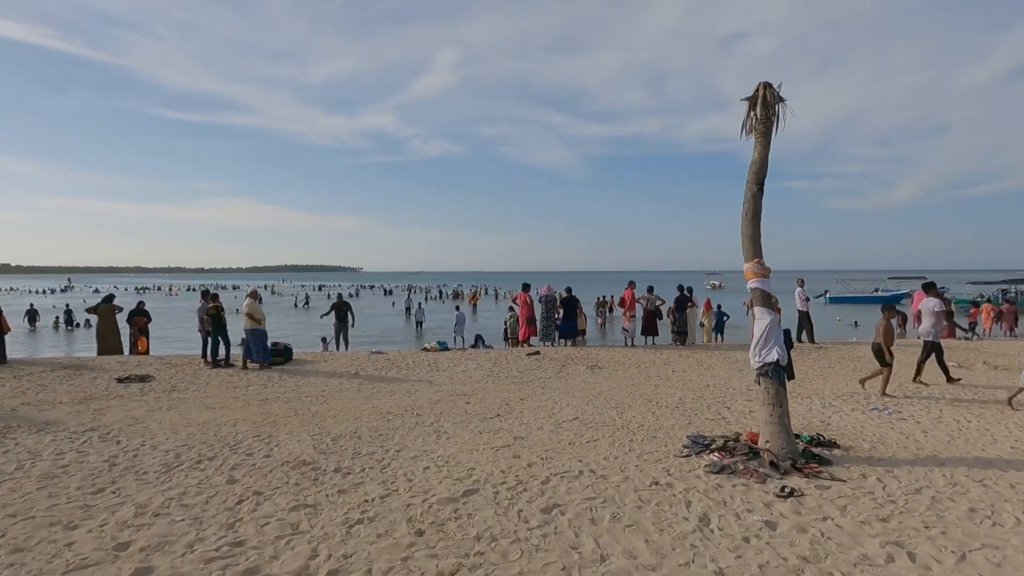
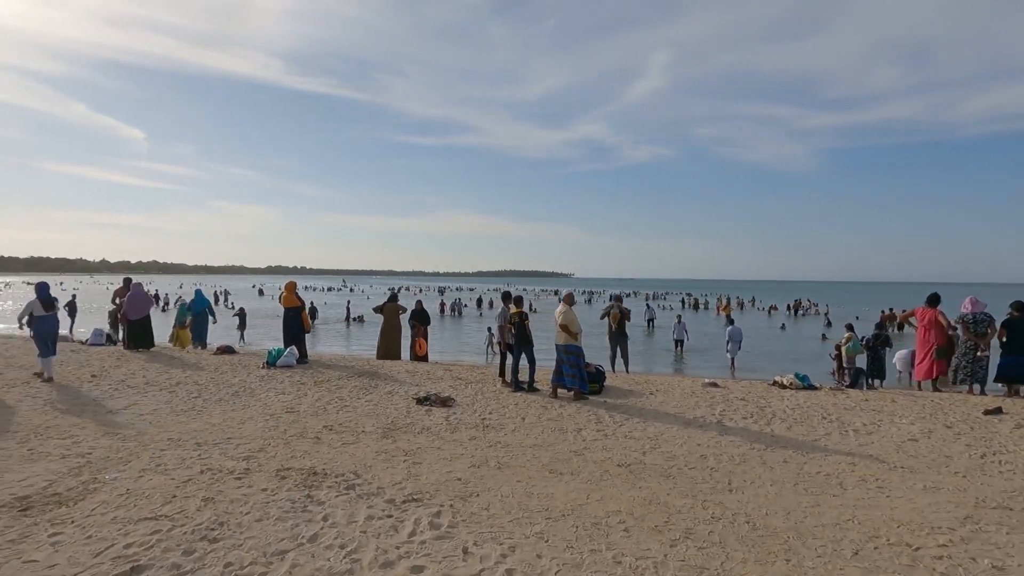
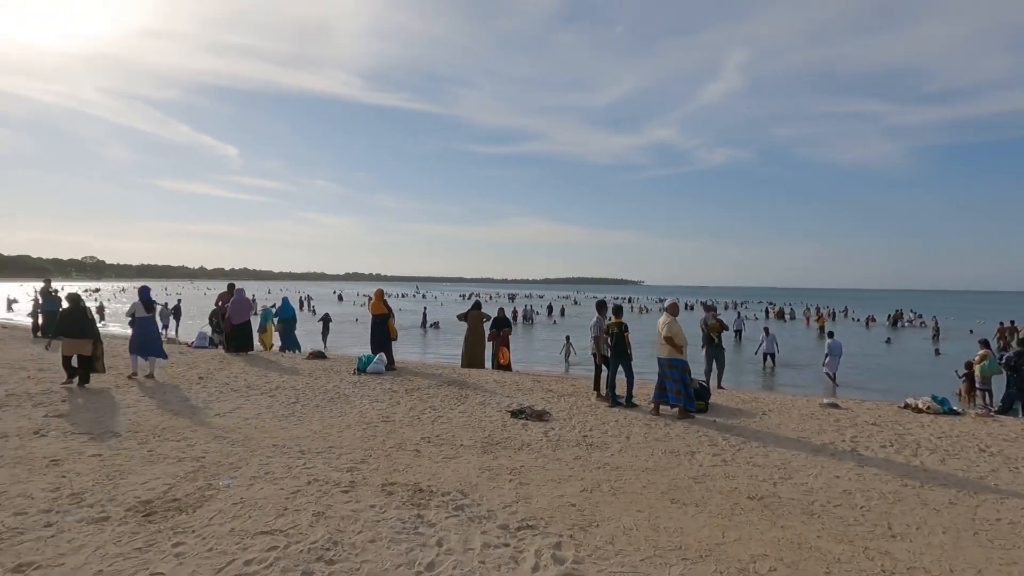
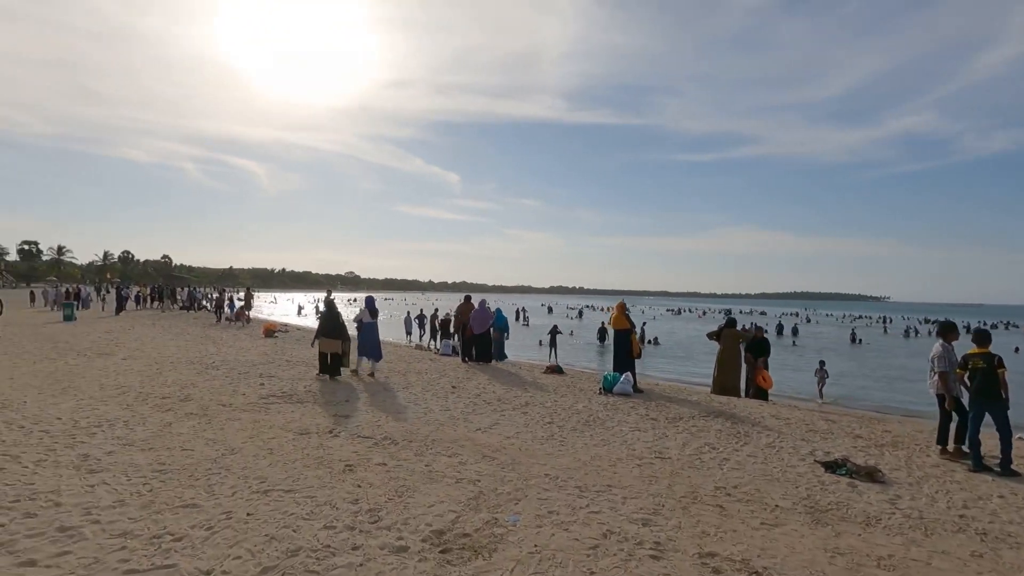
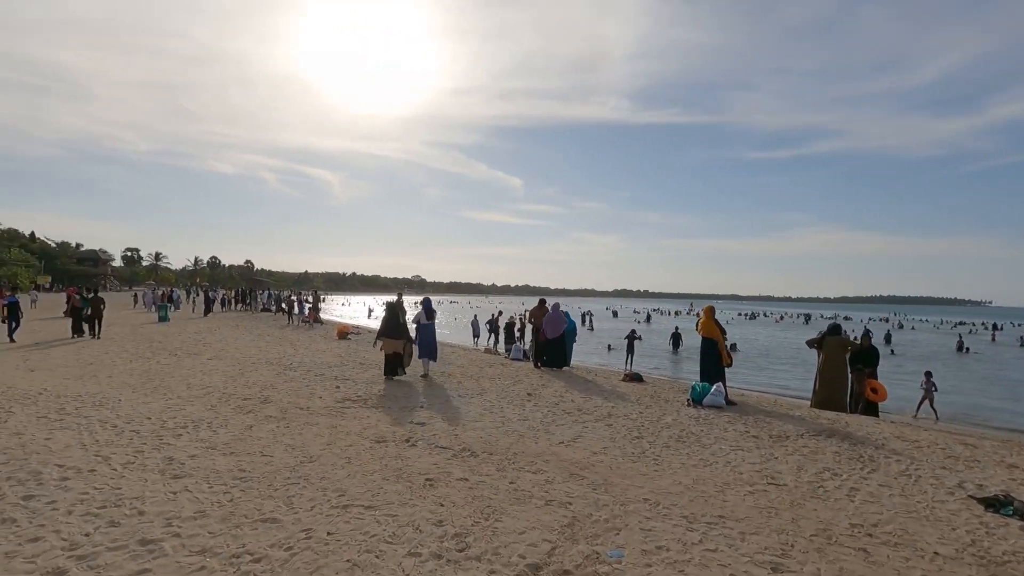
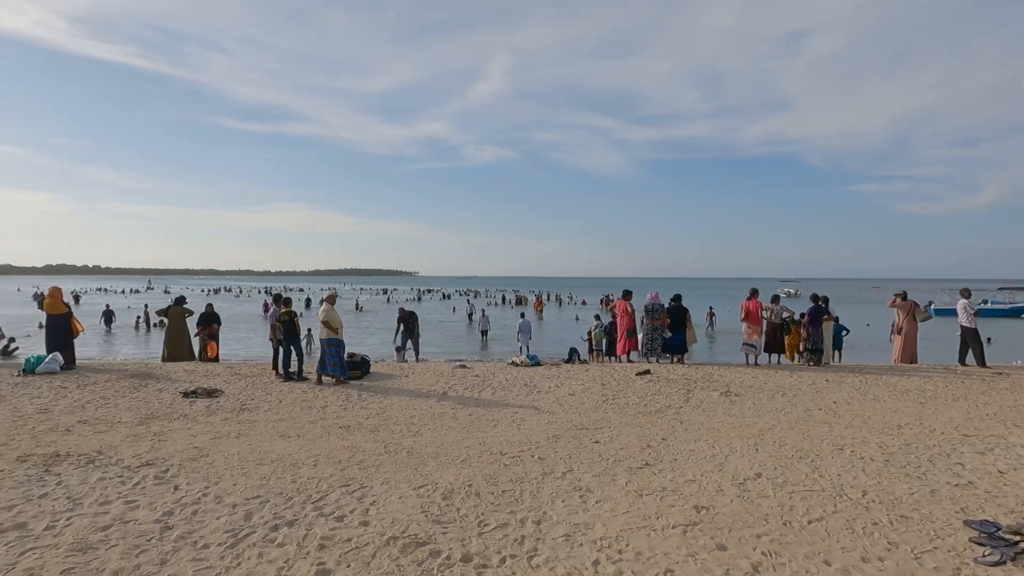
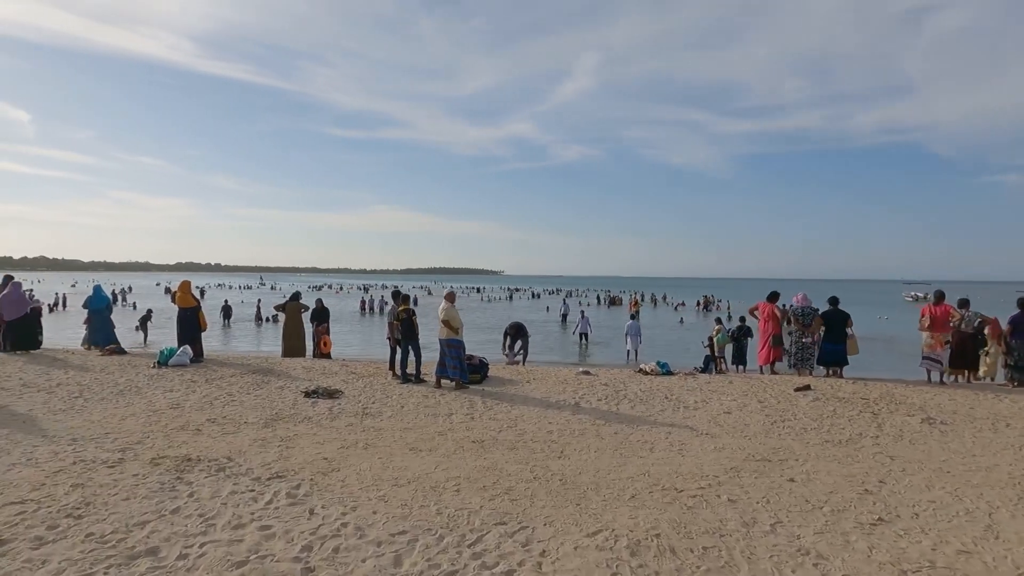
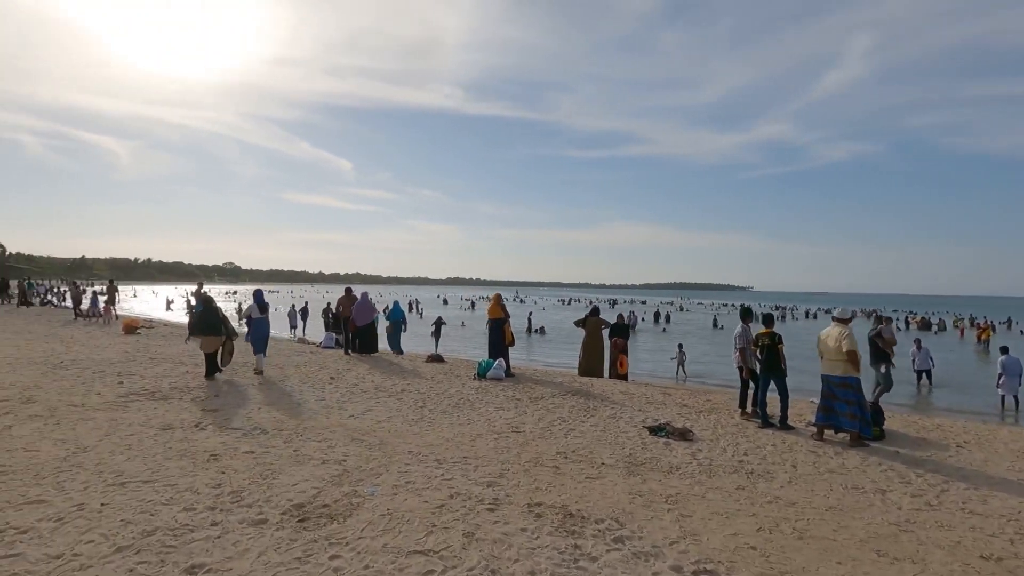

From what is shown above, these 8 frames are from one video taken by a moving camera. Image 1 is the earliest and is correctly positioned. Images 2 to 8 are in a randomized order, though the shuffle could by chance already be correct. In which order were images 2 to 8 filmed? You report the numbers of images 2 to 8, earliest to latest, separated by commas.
6, 7, 2, 3, 8, 4, 5
